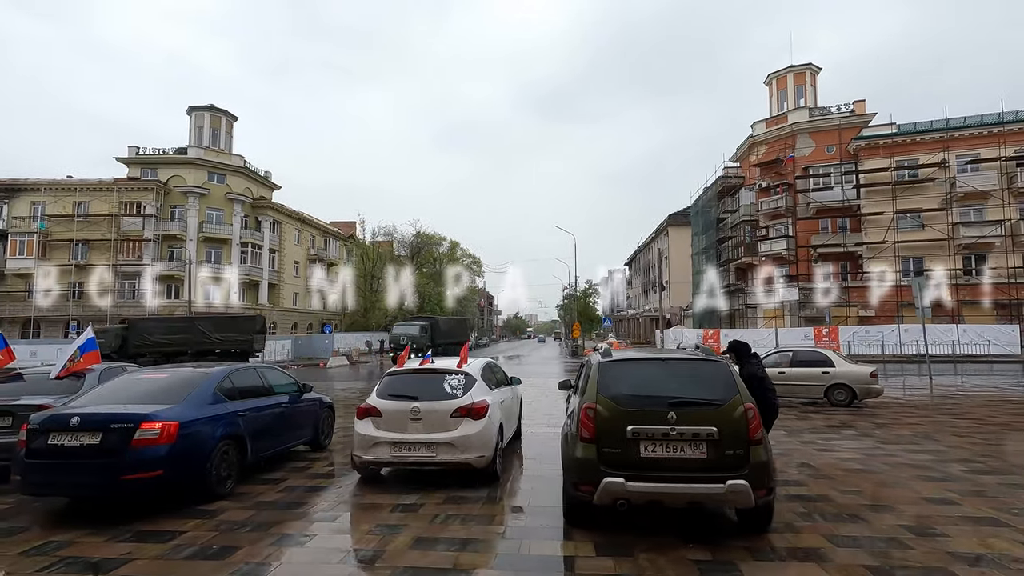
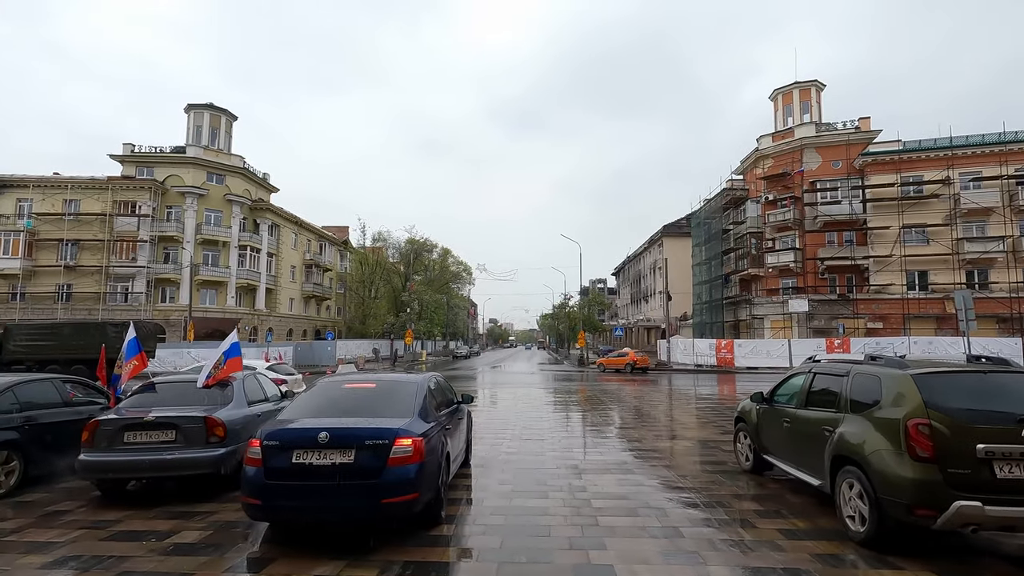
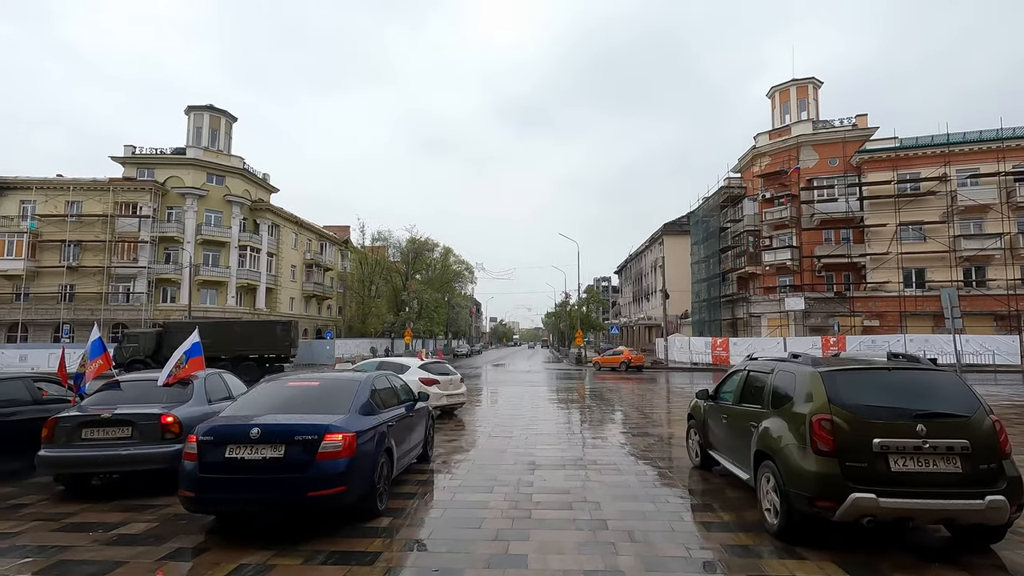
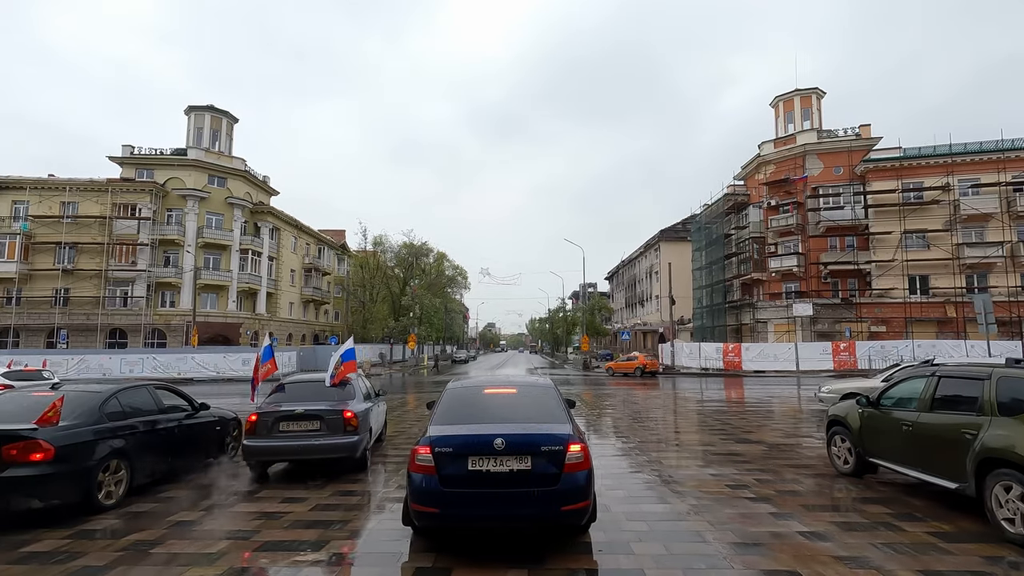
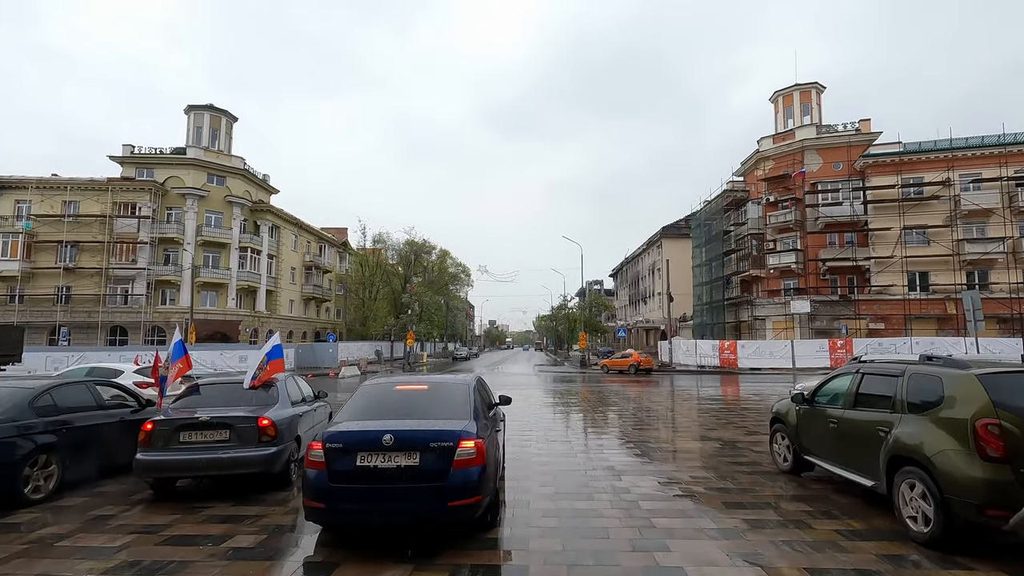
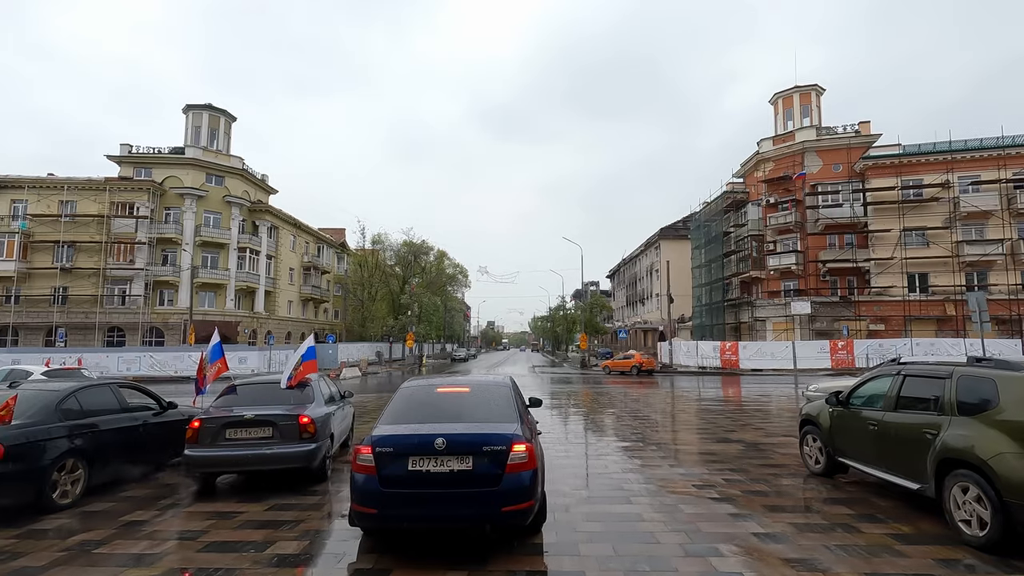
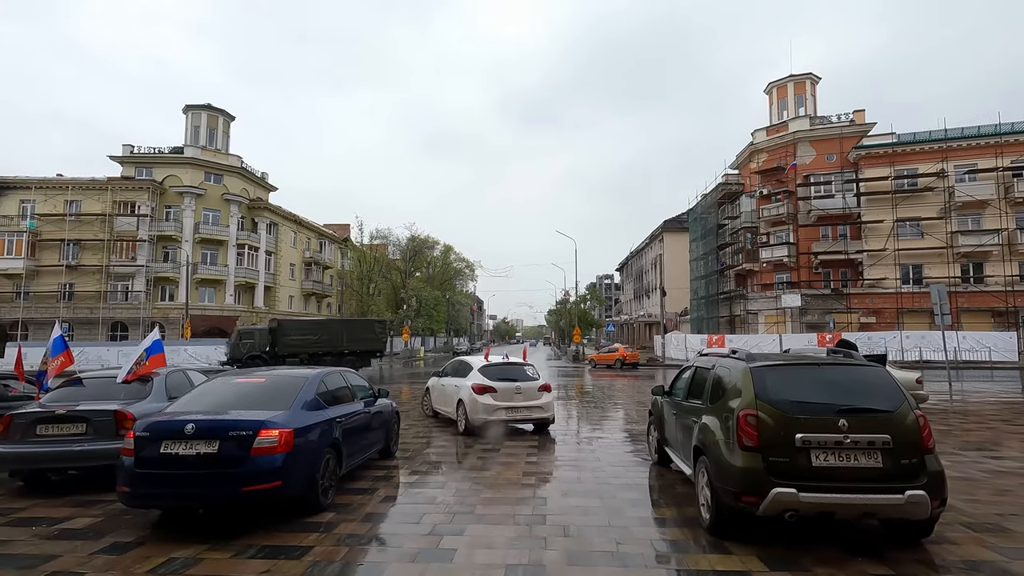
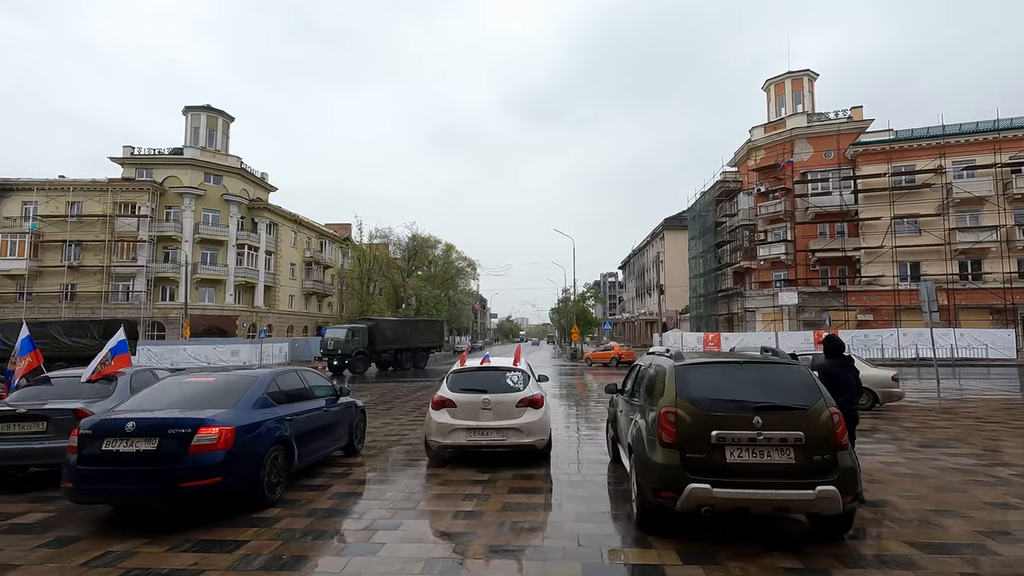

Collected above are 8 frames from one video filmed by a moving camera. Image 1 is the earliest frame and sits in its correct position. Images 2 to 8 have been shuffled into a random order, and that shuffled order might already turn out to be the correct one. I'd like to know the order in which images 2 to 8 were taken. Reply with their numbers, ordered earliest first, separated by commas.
8, 7, 3, 2, 5, 6, 4
